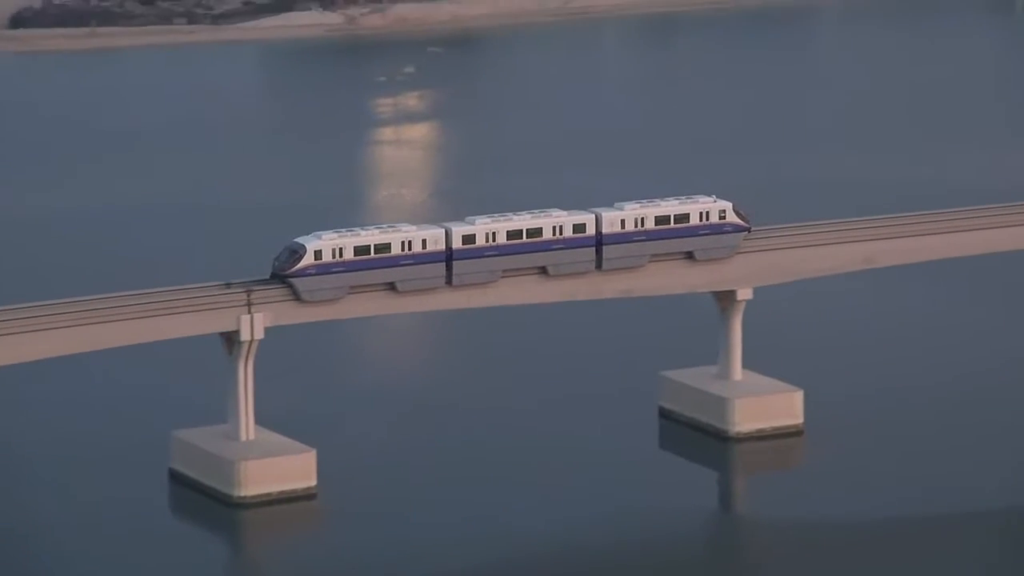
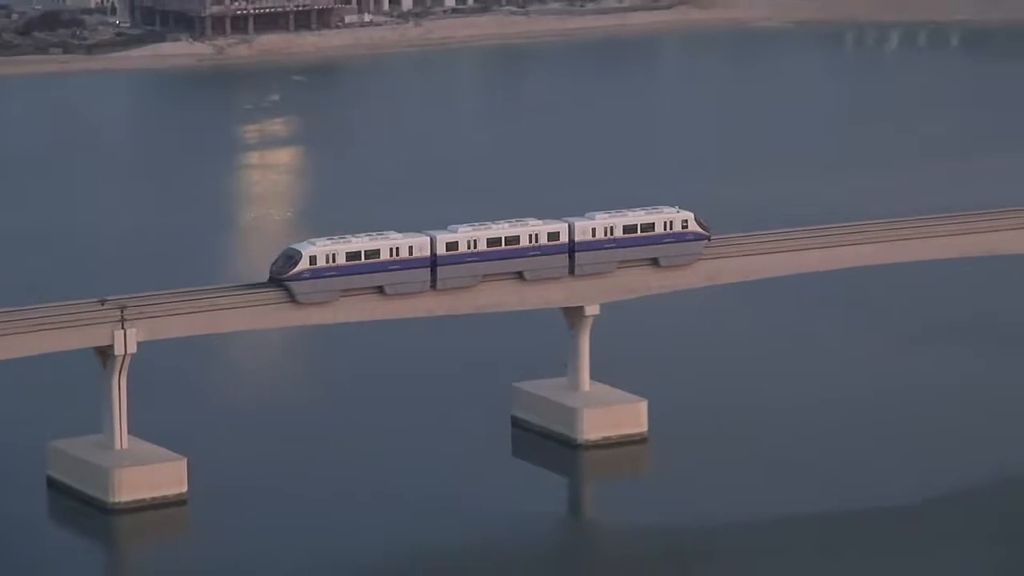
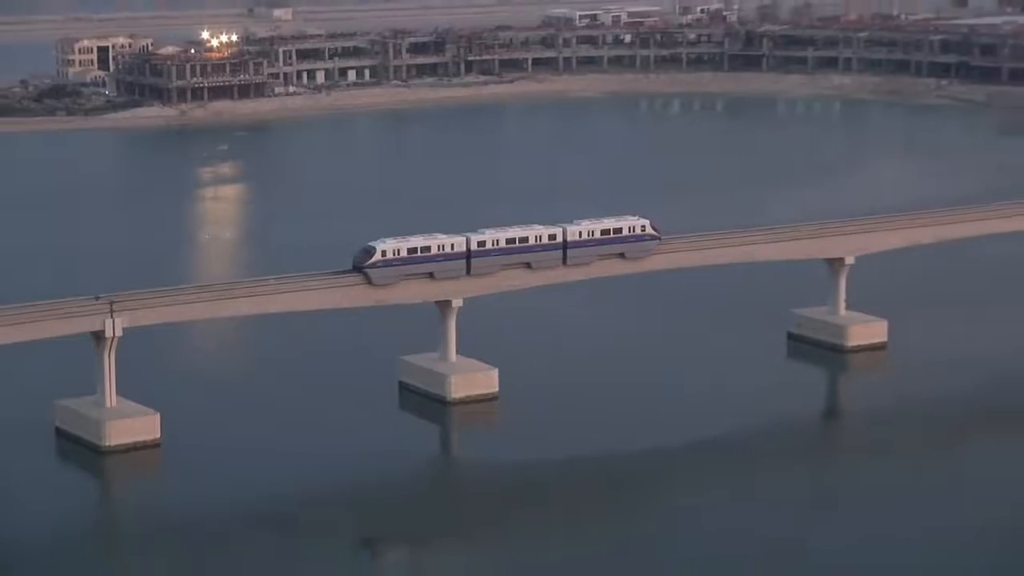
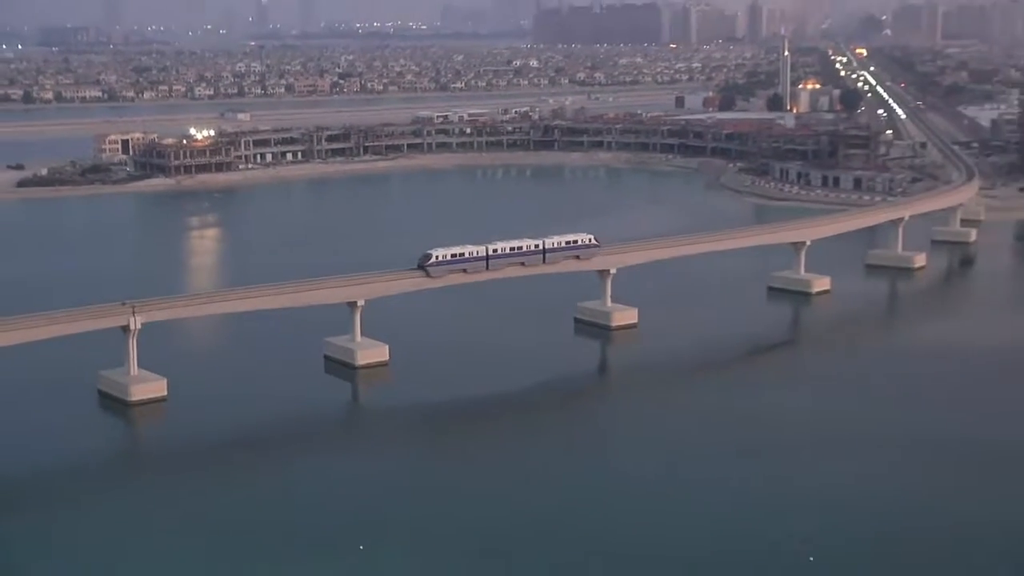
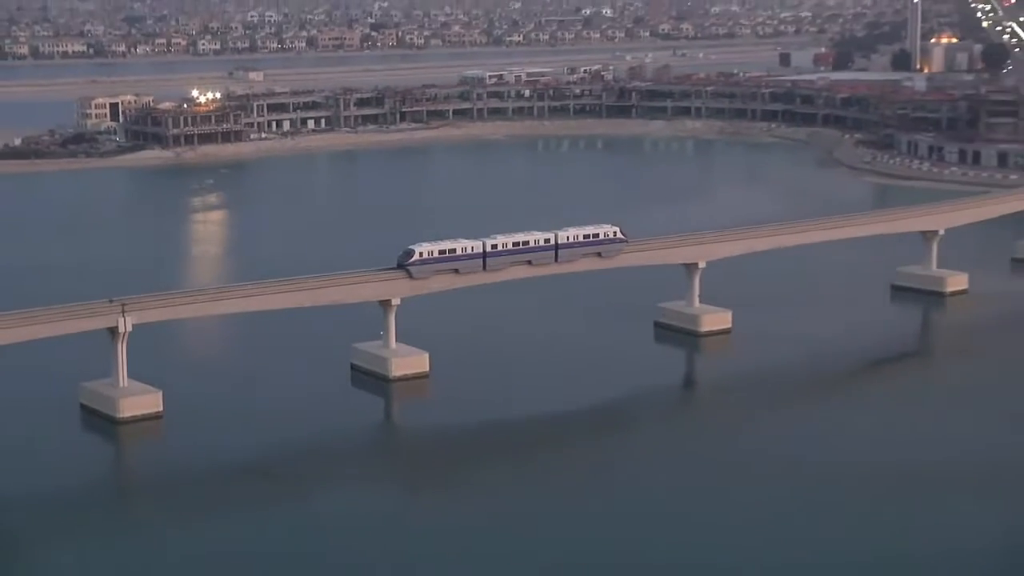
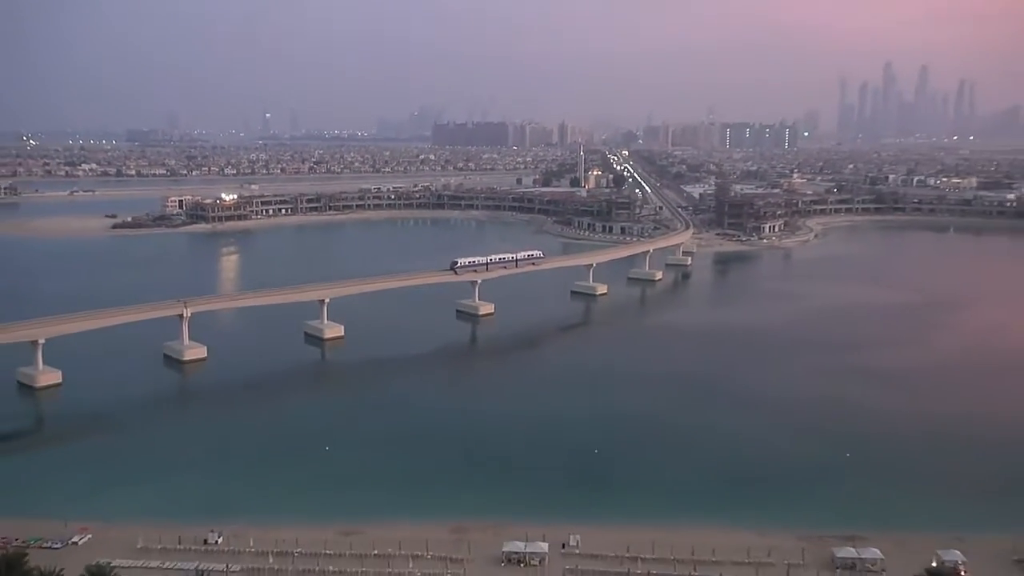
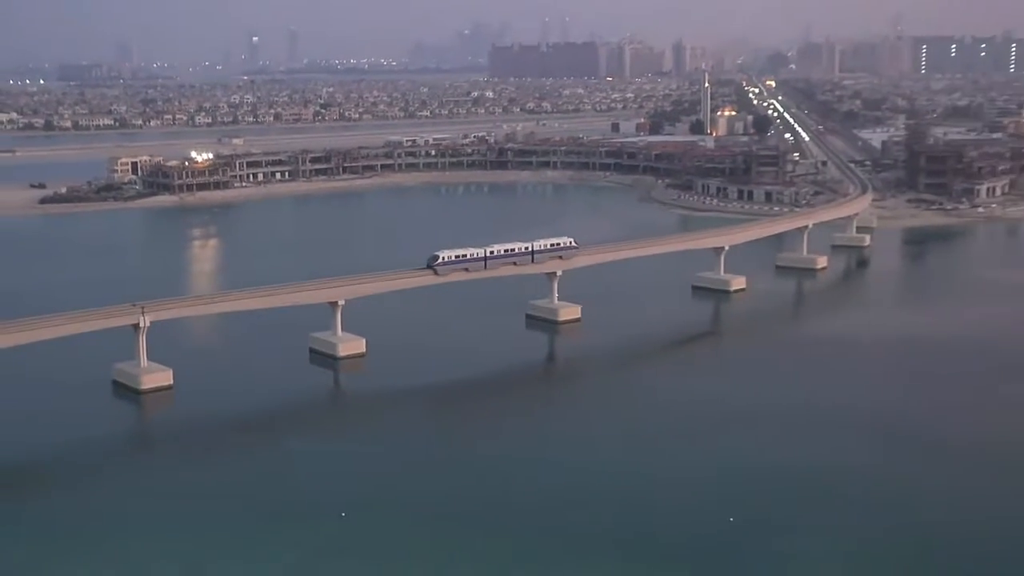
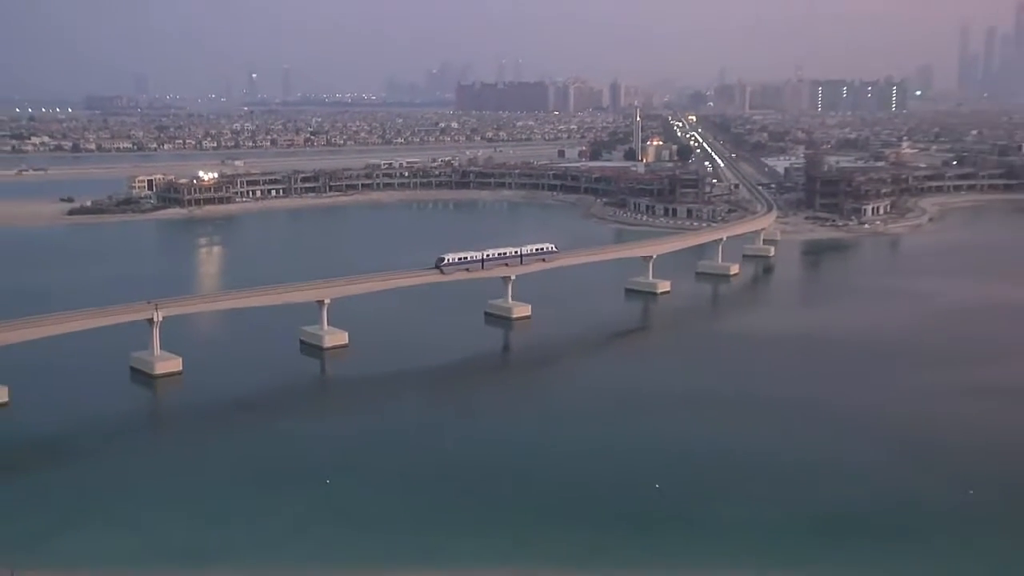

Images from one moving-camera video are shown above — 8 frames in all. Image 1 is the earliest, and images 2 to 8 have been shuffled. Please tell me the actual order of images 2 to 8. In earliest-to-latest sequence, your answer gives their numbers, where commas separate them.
2, 3, 5, 4, 7, 8, 6
